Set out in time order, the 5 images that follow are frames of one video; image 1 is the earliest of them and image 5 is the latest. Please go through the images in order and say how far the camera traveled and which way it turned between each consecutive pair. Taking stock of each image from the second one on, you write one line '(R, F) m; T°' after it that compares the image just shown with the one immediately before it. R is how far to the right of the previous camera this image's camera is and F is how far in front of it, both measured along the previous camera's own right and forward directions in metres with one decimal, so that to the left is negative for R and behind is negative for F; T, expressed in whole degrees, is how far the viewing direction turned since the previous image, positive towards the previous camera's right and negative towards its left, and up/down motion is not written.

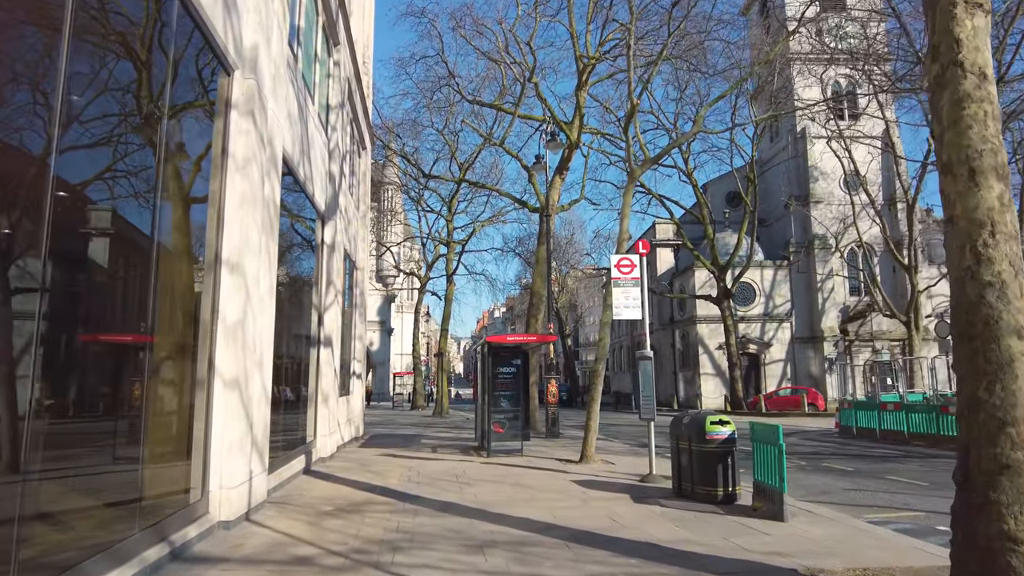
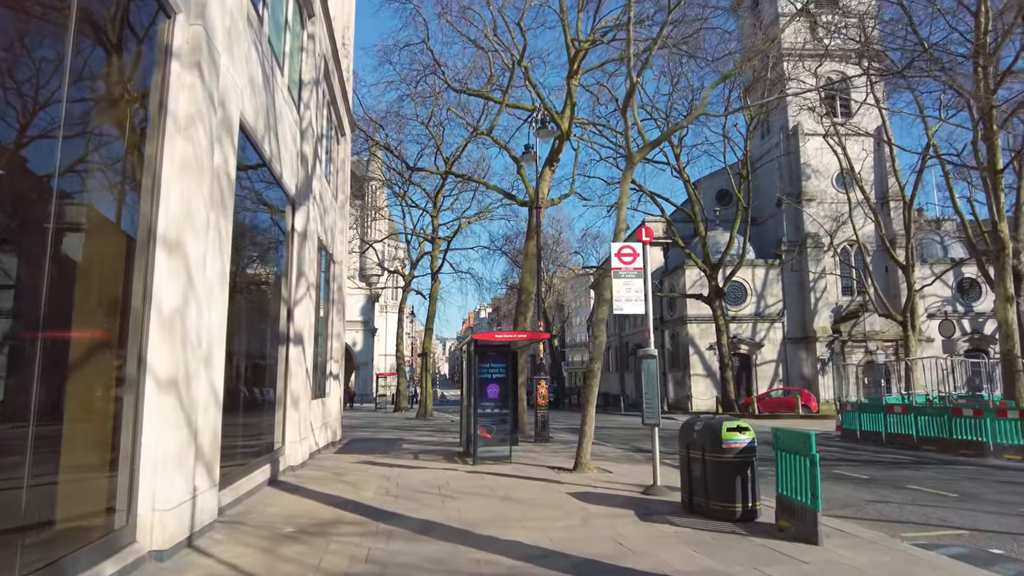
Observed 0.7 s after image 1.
(-0.1, +1.1) m; +1°
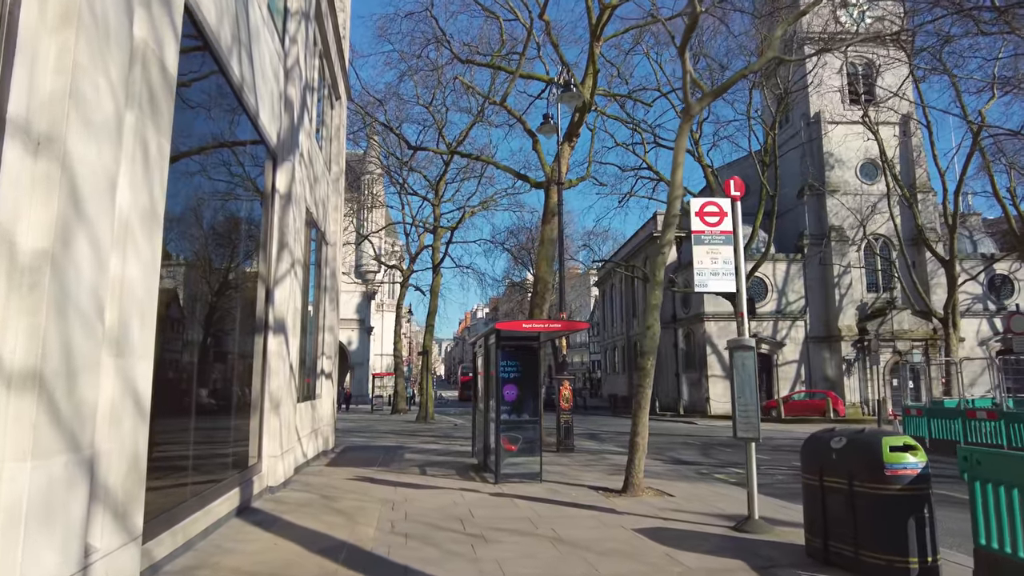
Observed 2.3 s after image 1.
(-0.6, +2.5) m; 0°
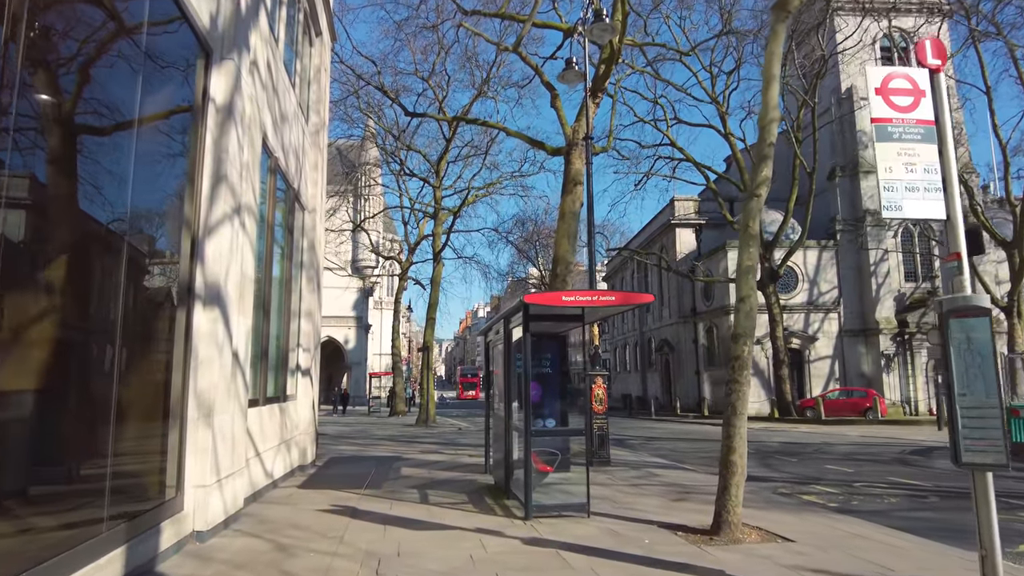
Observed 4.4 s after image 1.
(-0.4, +3.1) m; 0°
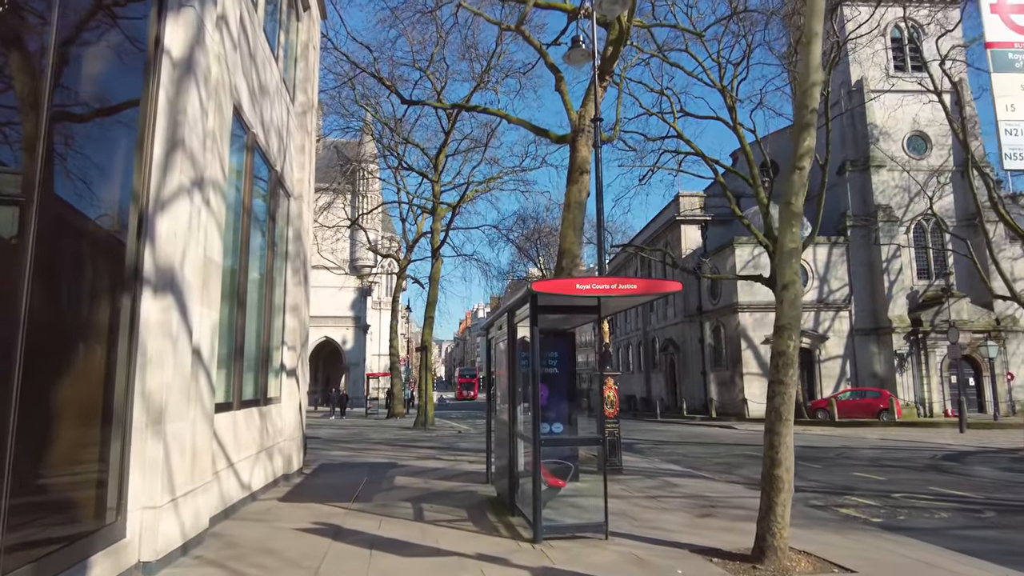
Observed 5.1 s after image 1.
(-0.1, +1.0) m; 0°
